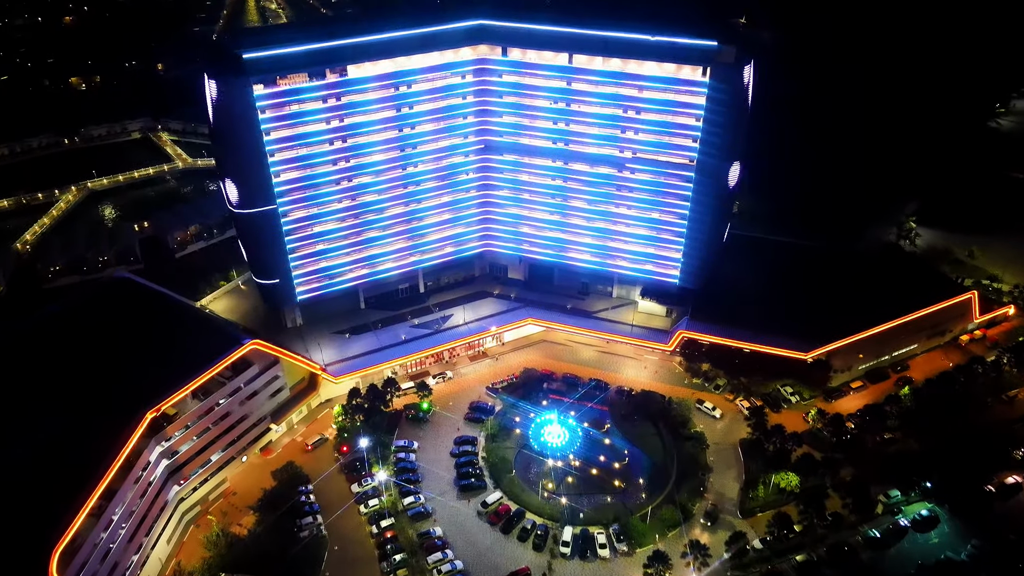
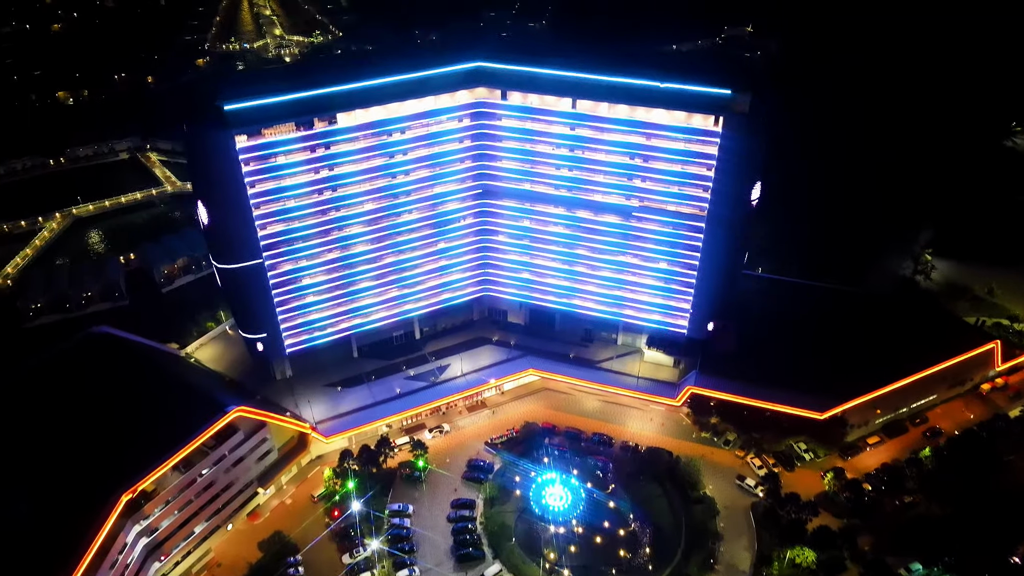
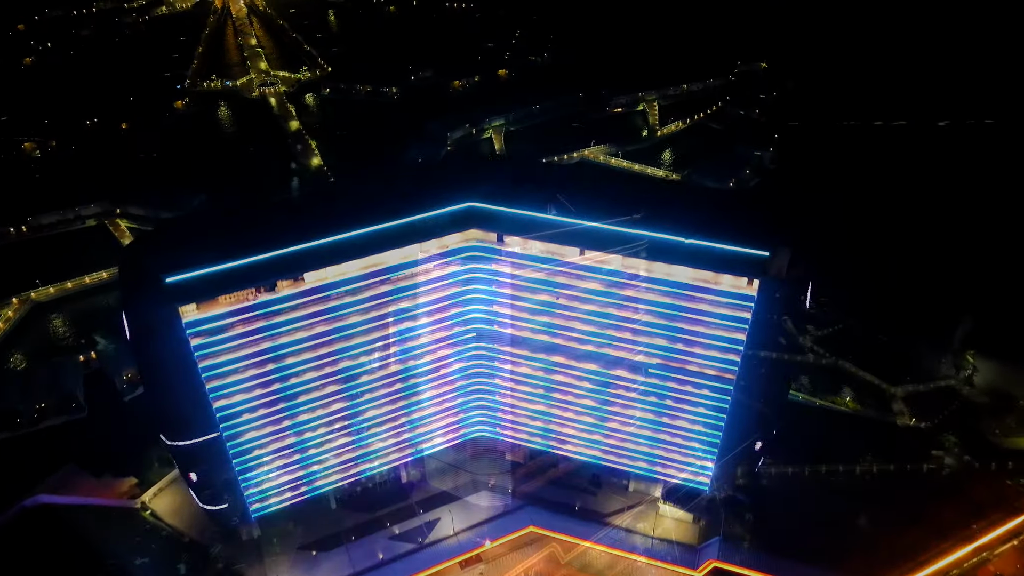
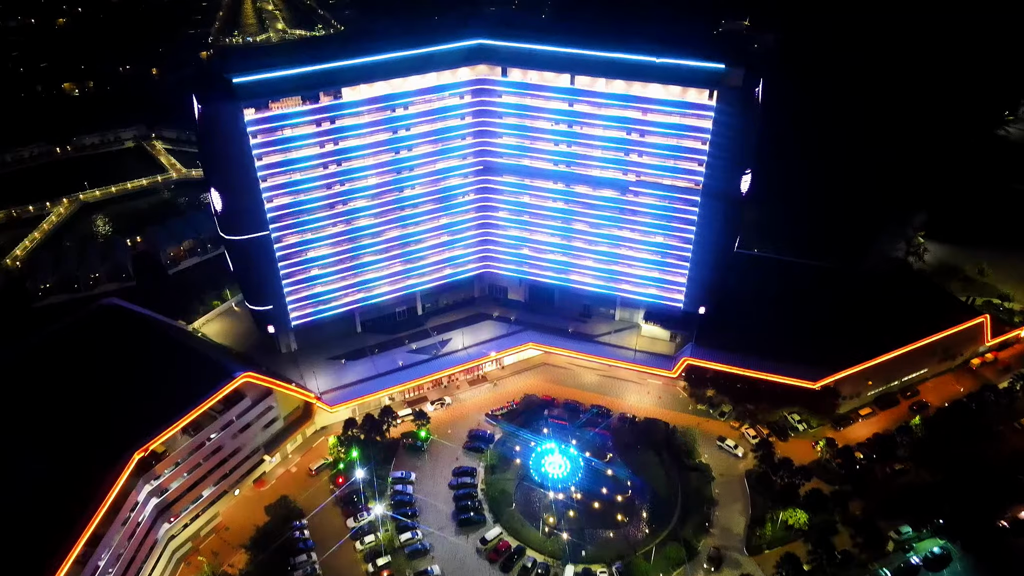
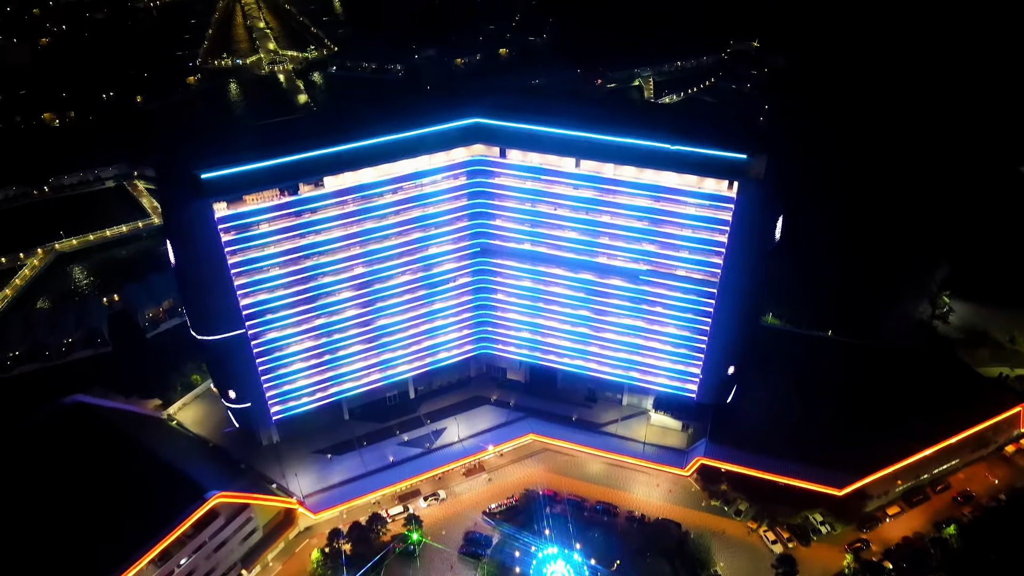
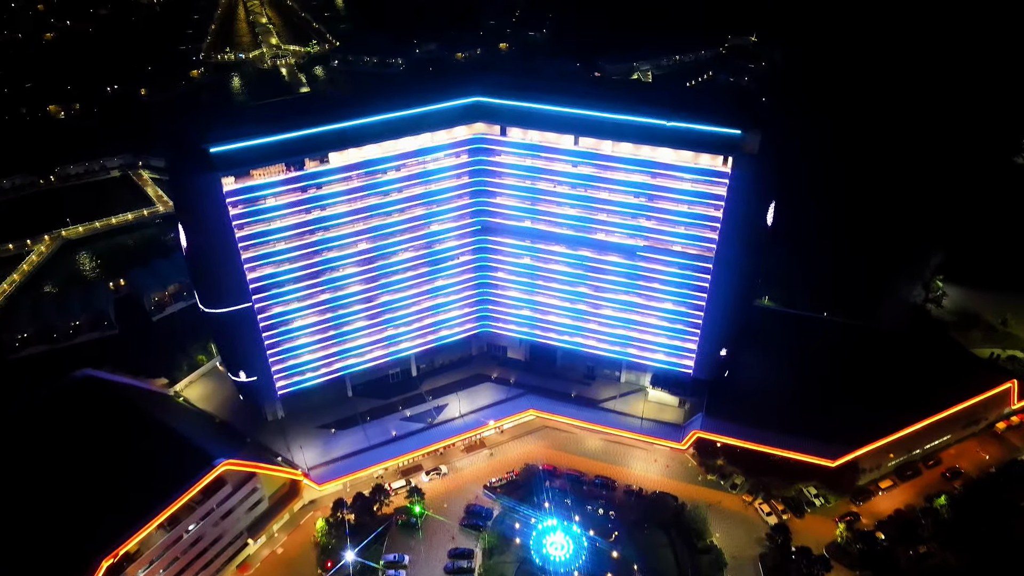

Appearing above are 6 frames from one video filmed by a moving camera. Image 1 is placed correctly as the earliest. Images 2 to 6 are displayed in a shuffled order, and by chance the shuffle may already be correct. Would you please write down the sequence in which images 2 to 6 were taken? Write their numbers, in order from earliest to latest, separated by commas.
4, 2, 6, 5, 3
